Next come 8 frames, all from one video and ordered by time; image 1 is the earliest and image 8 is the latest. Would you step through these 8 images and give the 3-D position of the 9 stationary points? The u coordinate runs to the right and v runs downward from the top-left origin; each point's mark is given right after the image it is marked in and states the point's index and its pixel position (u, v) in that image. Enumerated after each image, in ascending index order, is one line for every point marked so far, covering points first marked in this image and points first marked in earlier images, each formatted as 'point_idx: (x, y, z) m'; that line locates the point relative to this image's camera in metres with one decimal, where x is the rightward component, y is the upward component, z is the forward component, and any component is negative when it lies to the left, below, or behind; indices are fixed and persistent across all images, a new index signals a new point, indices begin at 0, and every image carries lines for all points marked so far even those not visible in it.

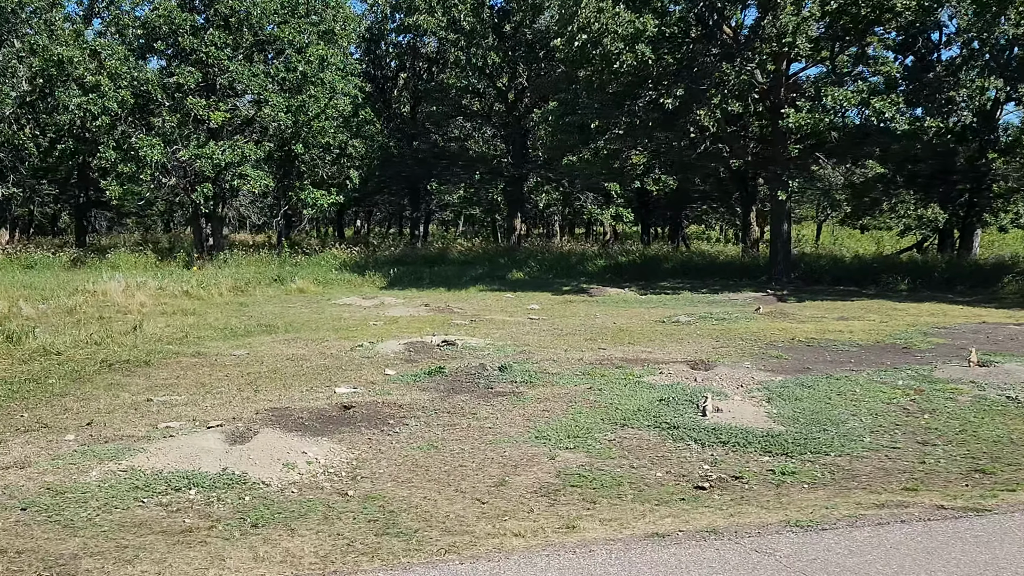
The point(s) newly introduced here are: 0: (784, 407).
0: (+1.5, -0.7, +6.4) m
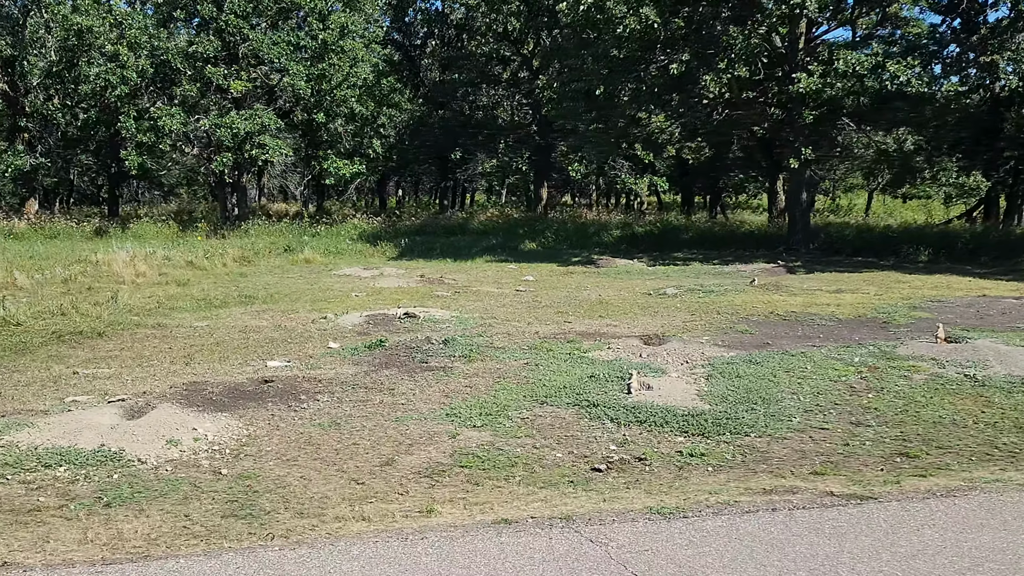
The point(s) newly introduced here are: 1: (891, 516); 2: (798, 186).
0: (+1.1, -0.5, +6.2) m
1: (+1.2, -0.8, +3.8) m
2: (+4.3, +1.5, +17.4) m
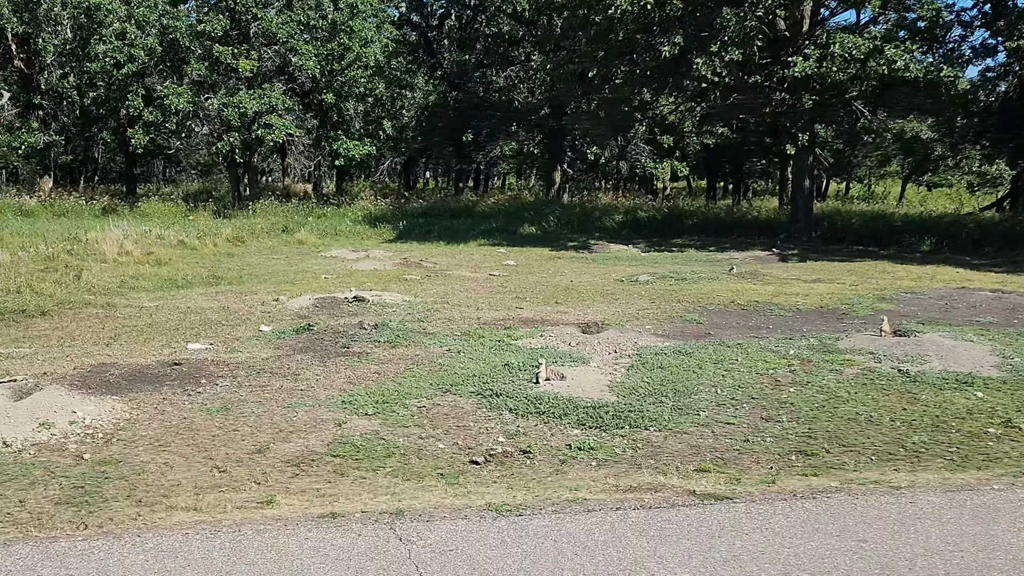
0: (+0.7, -0.5, +6.0) m
1: (+0.7, -0.7, +3.6) m
2: (+4.3, +1.7, +17.1) m
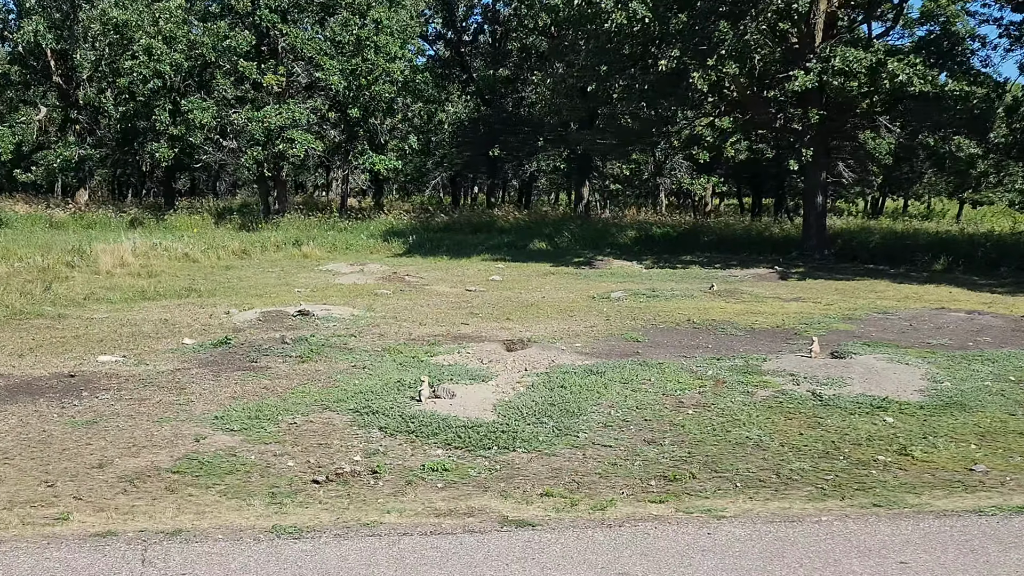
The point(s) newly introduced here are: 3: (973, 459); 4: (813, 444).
0: (+0.1, -0.6, +5.9) m
1: (0.0, -0.8, +3.4) m
2: (+4.4, +1.4, +16.7) m
3: (+2.1, -0.8, +5.2) m
4: (+1.4, -0.7, +5.4) m
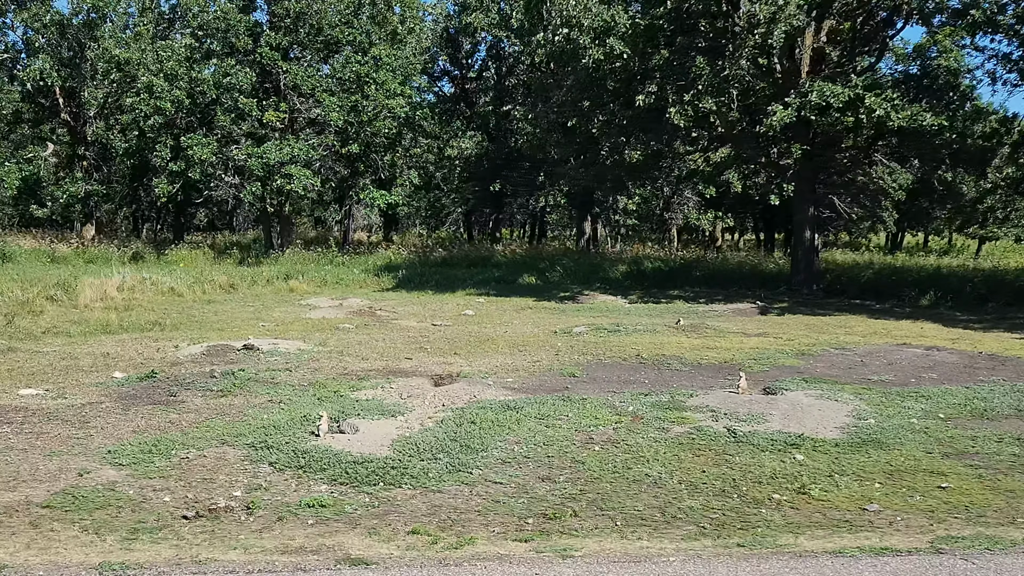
0: (-0.4, -0.7, +5.8) m
1: (-0.6, -0.9, +3.4) m
2: (+4.2, +0.9, +16.6) m
3: (+1.6, -0.9, +5.1) m
4: (+0.9, -0.9, +5.3) m
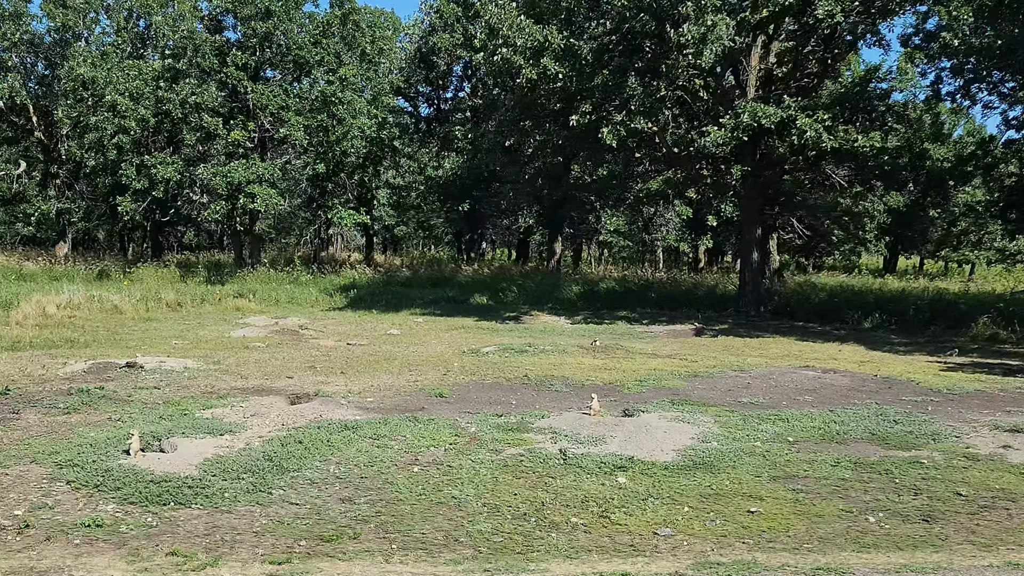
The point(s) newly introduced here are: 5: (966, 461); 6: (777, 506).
0: (-1.3, -0.8, +5.7) m
1: (-1.5, -0.9, +3.3) m
2: (+3.4, +0.6, +16.5) m
3: (+0.7, -1.0, +5.0) m
4: (0.0, -1.0, +5.2) m
5: (+2.4, -0.9, +6.0) m
6: (+1.2, -1.0, +5.2) m
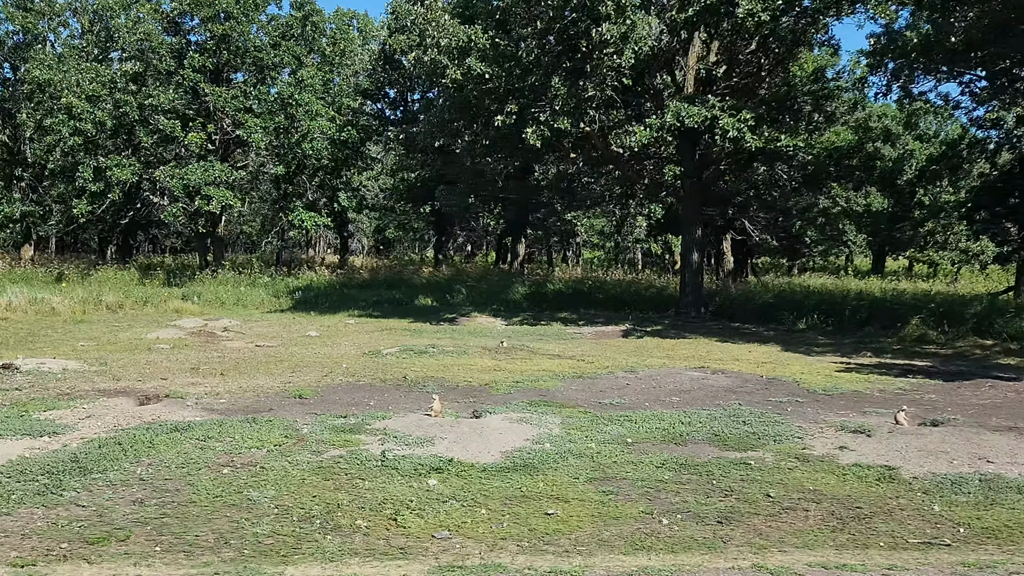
0: (-2.2, -0.8, +5.7) m
1: (-2.4, -0.9, +3.2) m
2: (+2.6, +0.6, +16.4) m
3: (-0.2, -1.0, +4.9) m
4: (-0.9, -1.0, +5.1) m
5: (+1.5, -0.9, +5.9) m
6: (+0.3, -1.0, +5.2) m
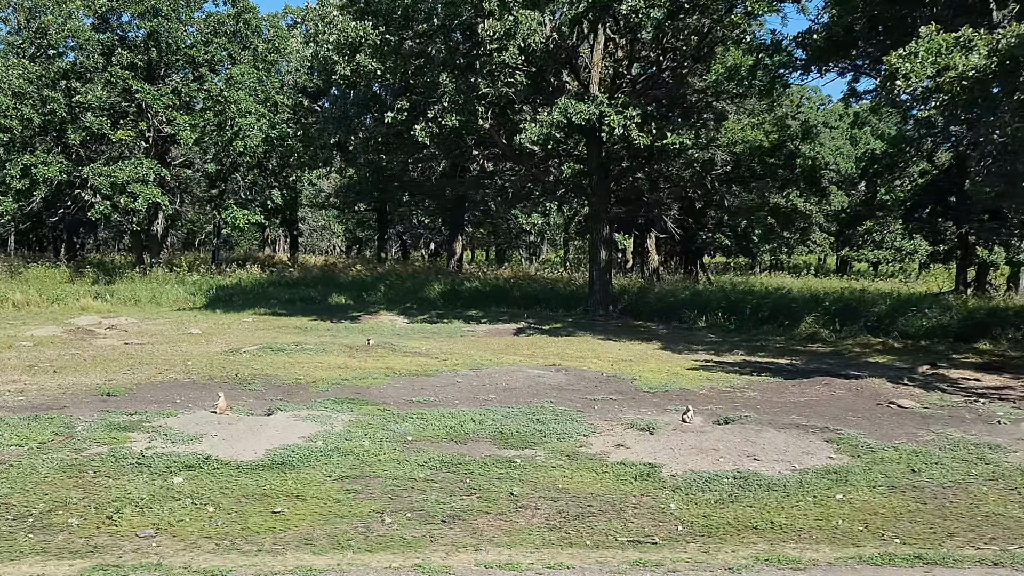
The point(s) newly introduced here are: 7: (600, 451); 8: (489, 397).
0: (-3.4, -0.8, +5.6) m
1: (-3.6, -0.9, +3.1) m
2: (+1.3, +0.6, +16.3) m
3: (-1.4, -1.0, +4.8) m
4: (-2.1, -1.0, +5.0) m
5: (+0.3, -0.9, +5.8) m
6: (-0.9, -1.0, +5.1) m
7: (+0.5, -0.9, +6.0) m
8: (-0.1, -0.7, +7.6) m
